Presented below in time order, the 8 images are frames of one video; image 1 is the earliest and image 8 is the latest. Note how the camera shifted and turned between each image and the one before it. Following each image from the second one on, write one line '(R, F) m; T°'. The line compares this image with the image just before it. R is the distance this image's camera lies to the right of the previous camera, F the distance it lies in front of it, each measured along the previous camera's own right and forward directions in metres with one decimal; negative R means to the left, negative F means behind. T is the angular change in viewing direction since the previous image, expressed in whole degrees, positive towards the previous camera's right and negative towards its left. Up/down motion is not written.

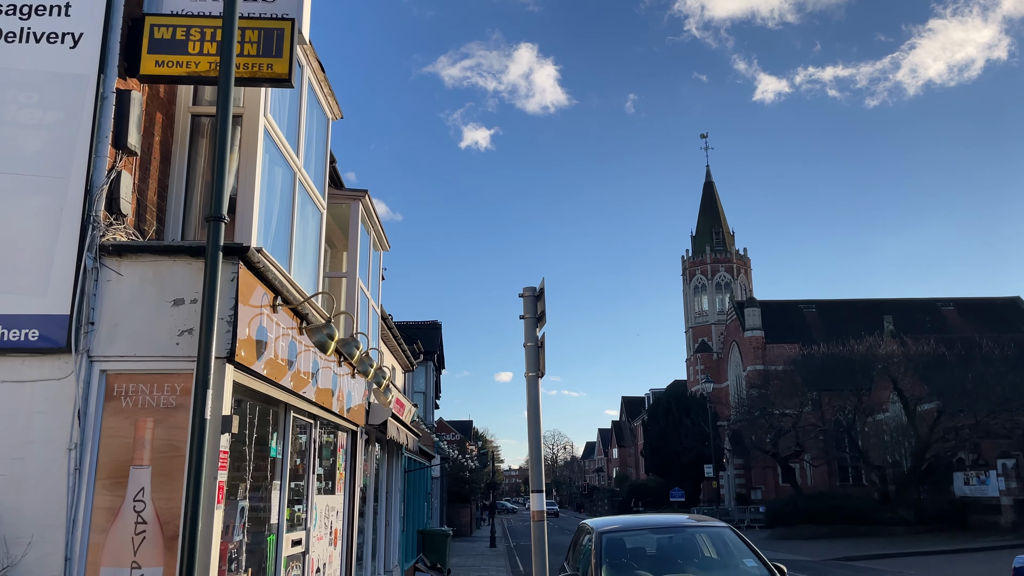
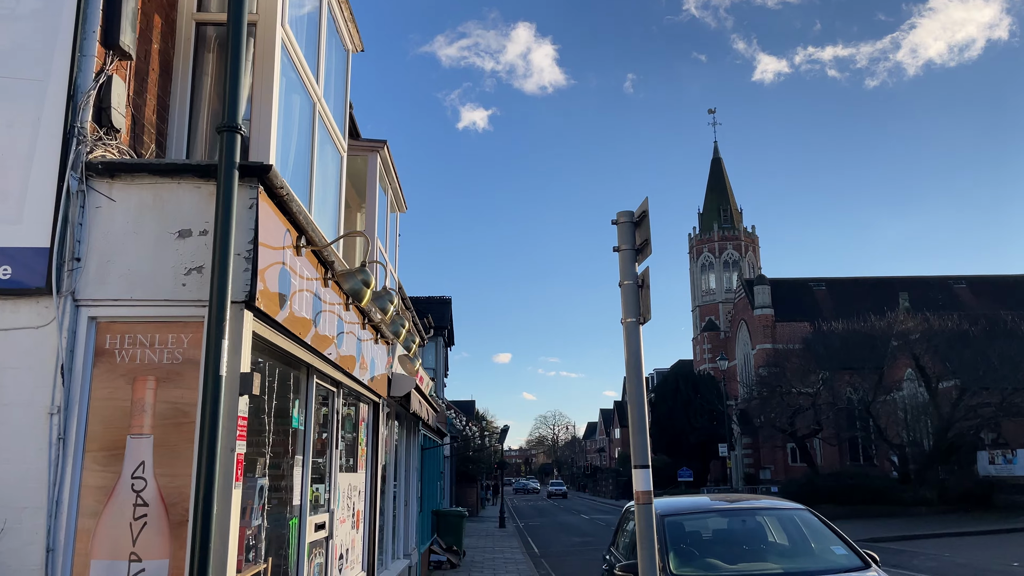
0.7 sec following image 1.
(-0.4, +1.0) m; 0°
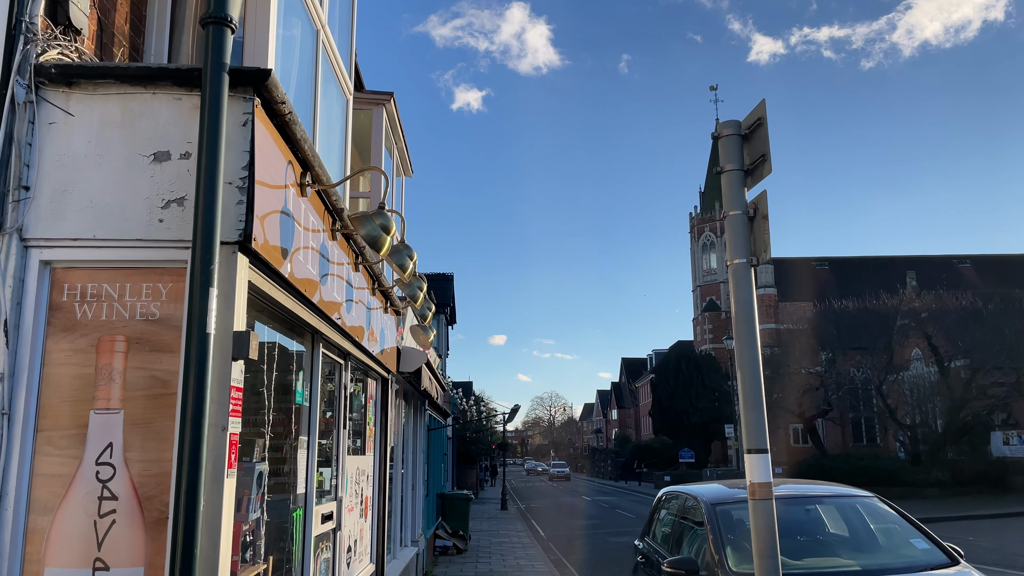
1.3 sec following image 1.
(-0.3, +0.8) m; 0°
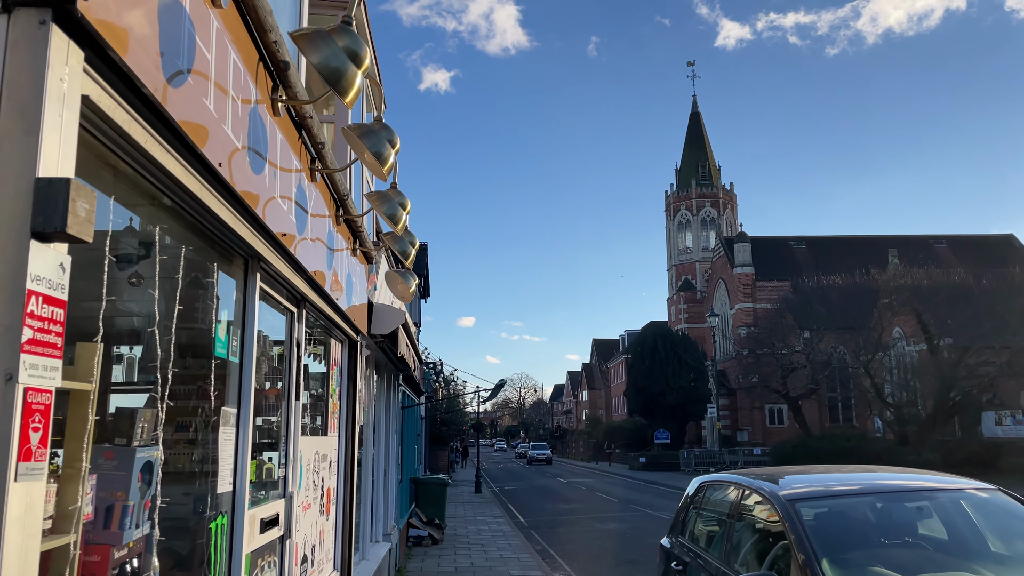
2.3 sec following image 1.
(-0.2, +1.6) m; +2°
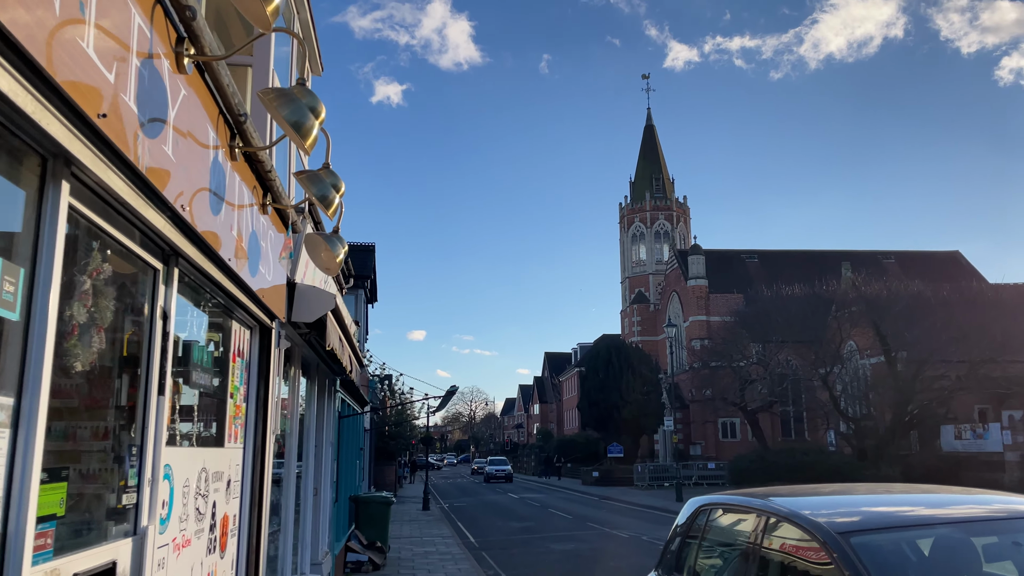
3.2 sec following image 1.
(0.0, +1.3) m; +3°
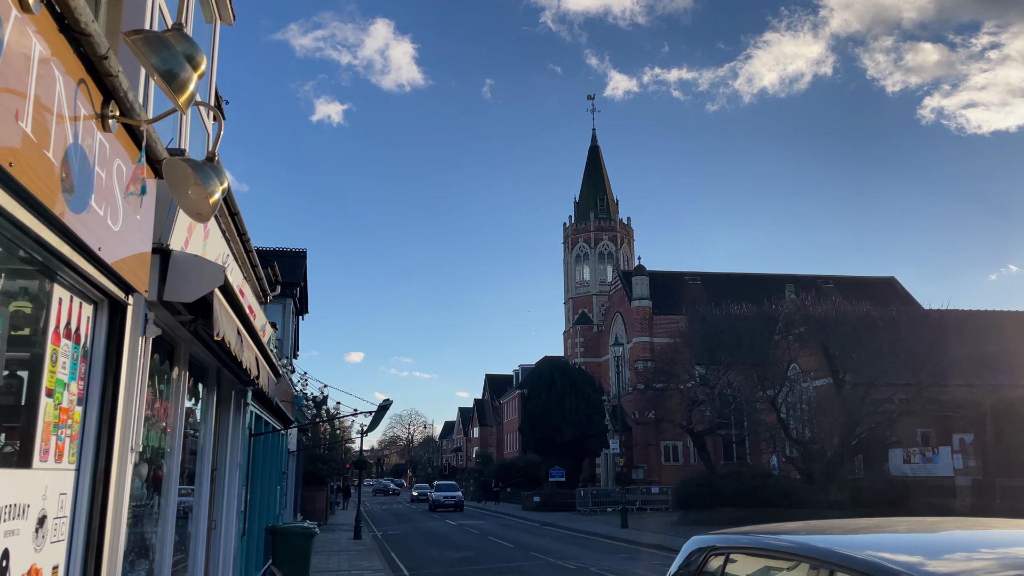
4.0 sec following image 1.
(0.0, +1.3) m; +4°
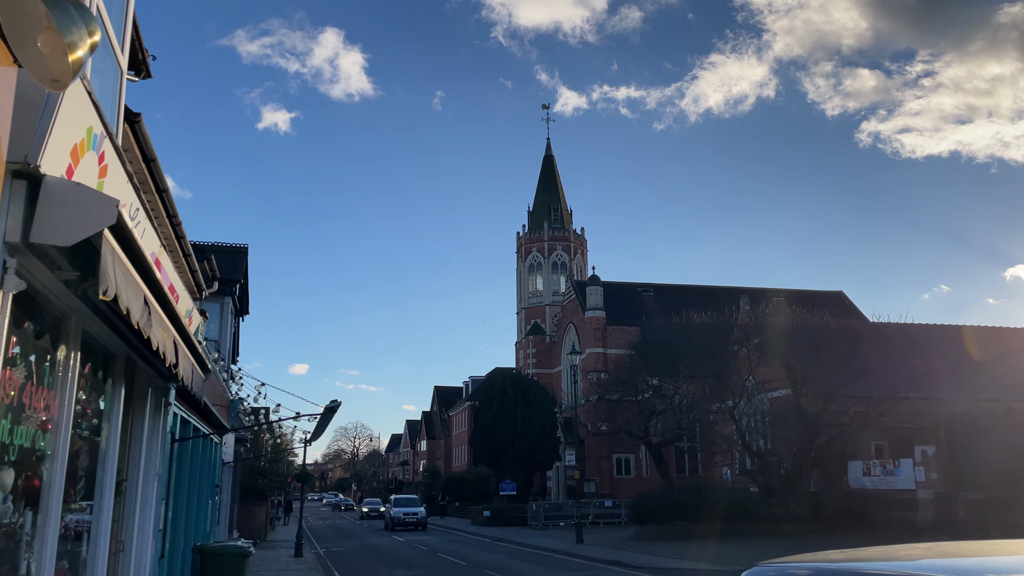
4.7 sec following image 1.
(-0.2, +1.1) m; +4°
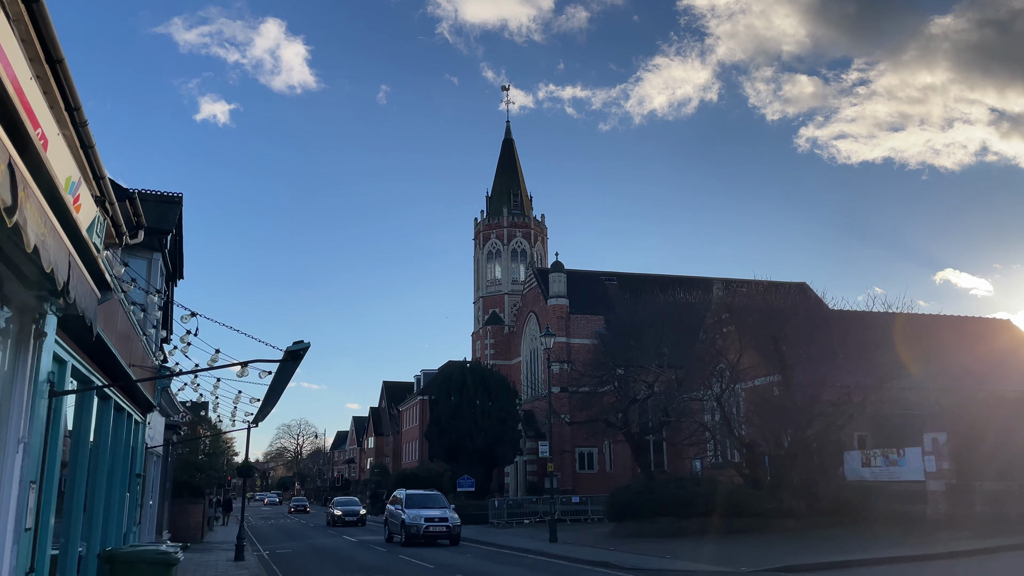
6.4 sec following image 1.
(-0.9, +2.6) m; +4°
